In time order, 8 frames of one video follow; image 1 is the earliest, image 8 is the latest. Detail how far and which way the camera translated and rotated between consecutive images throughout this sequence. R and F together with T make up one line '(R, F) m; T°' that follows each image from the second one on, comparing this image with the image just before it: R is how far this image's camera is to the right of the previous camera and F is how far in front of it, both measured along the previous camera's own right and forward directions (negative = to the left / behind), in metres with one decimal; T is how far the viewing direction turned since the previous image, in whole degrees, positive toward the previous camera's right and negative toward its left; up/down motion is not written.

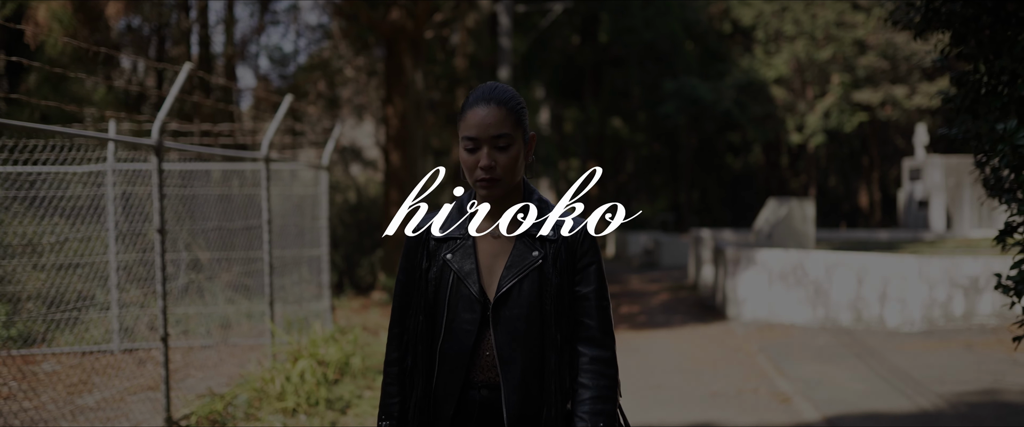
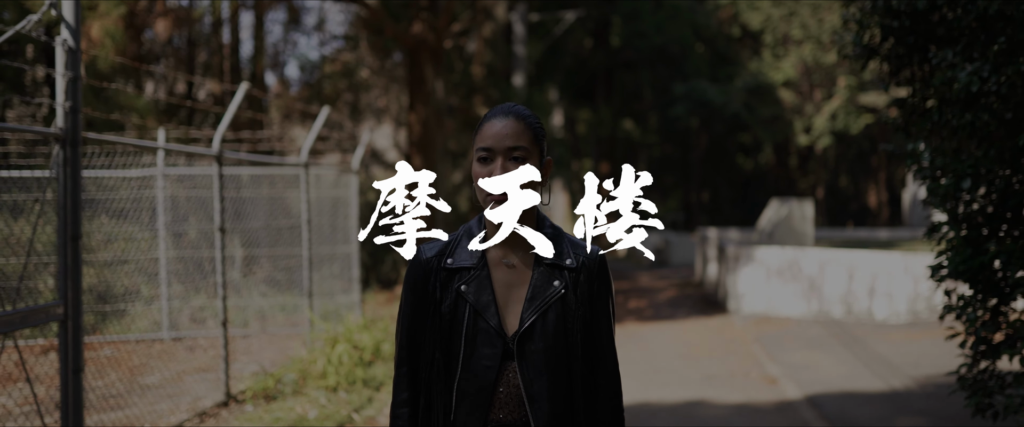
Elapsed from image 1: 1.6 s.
(0.0, -0.9) m; -1°
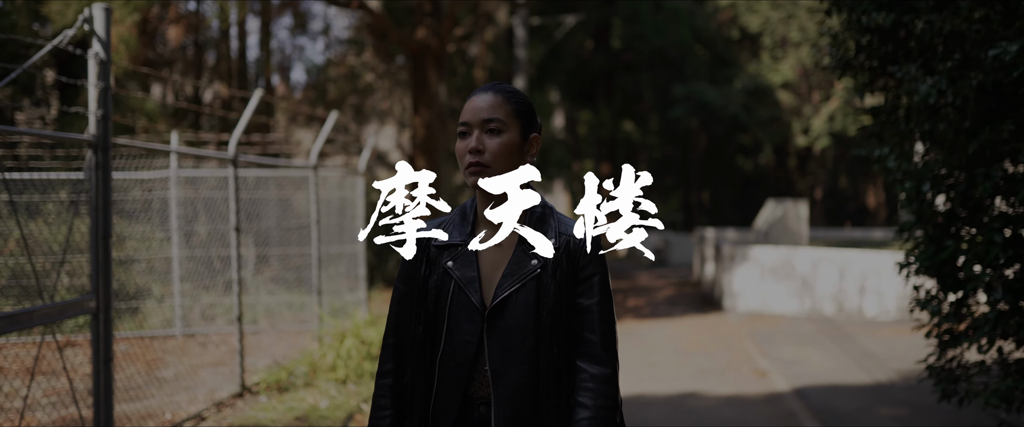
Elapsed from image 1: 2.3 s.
(0.0, -0.4) m; 0°
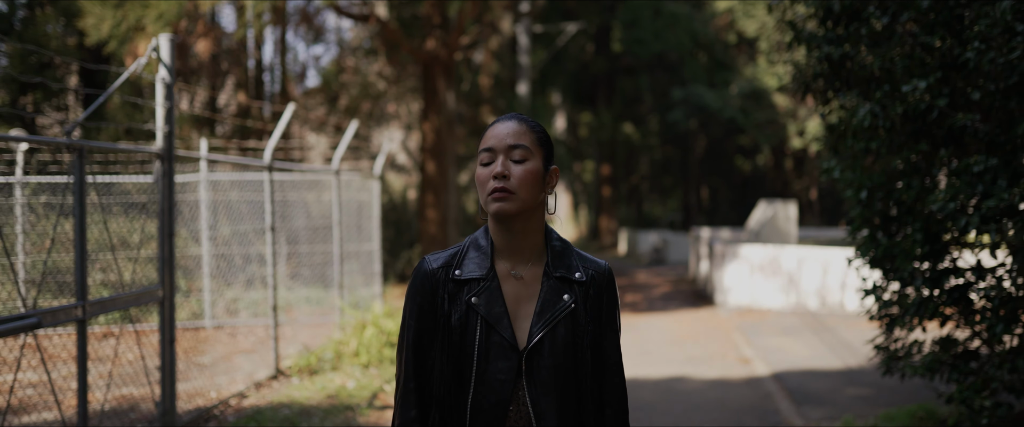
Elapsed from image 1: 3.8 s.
(0.0, -0.9) m; 0°
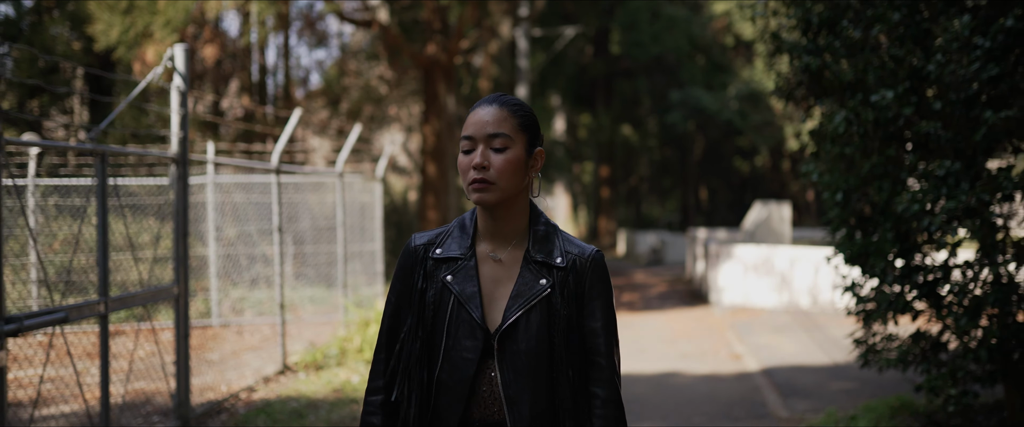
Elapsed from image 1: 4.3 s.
(0.0, -0.3) m; 0°
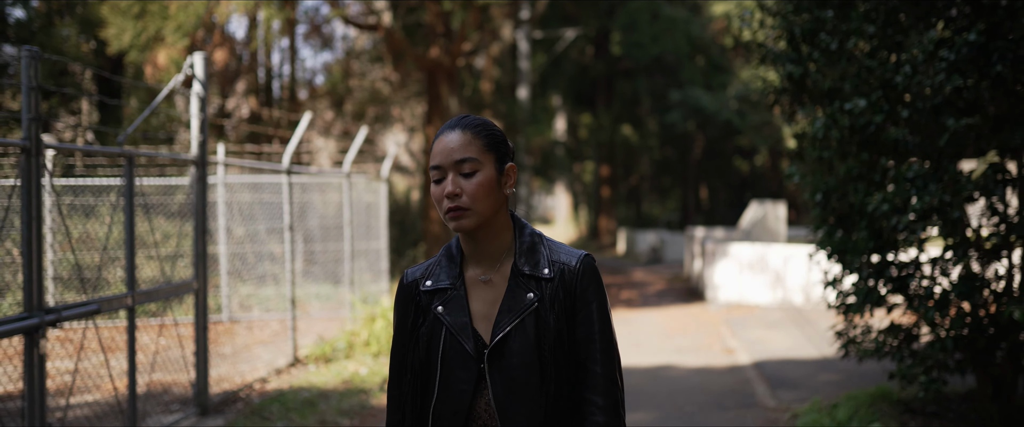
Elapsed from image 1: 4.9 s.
(0.0, -0.4) m; 0°
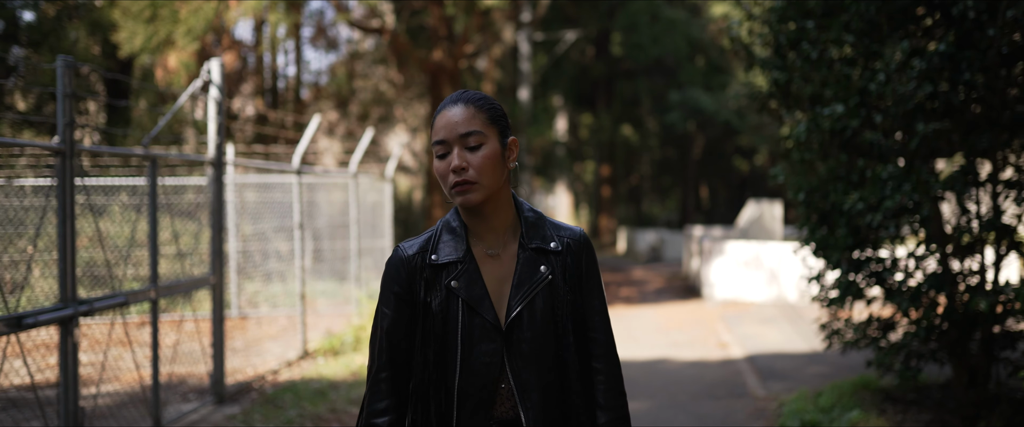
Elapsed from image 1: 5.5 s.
(0.0, -0.4) m; 0°
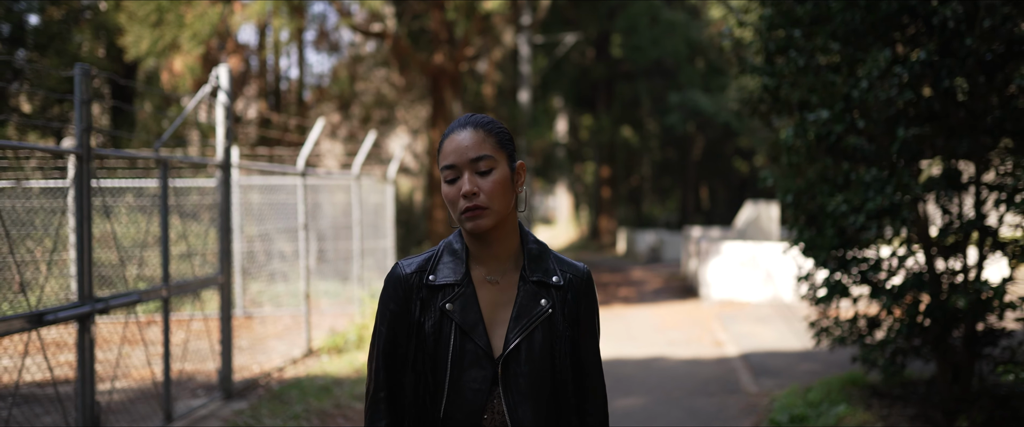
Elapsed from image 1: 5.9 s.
(0.0, -0.2) m; 0°
